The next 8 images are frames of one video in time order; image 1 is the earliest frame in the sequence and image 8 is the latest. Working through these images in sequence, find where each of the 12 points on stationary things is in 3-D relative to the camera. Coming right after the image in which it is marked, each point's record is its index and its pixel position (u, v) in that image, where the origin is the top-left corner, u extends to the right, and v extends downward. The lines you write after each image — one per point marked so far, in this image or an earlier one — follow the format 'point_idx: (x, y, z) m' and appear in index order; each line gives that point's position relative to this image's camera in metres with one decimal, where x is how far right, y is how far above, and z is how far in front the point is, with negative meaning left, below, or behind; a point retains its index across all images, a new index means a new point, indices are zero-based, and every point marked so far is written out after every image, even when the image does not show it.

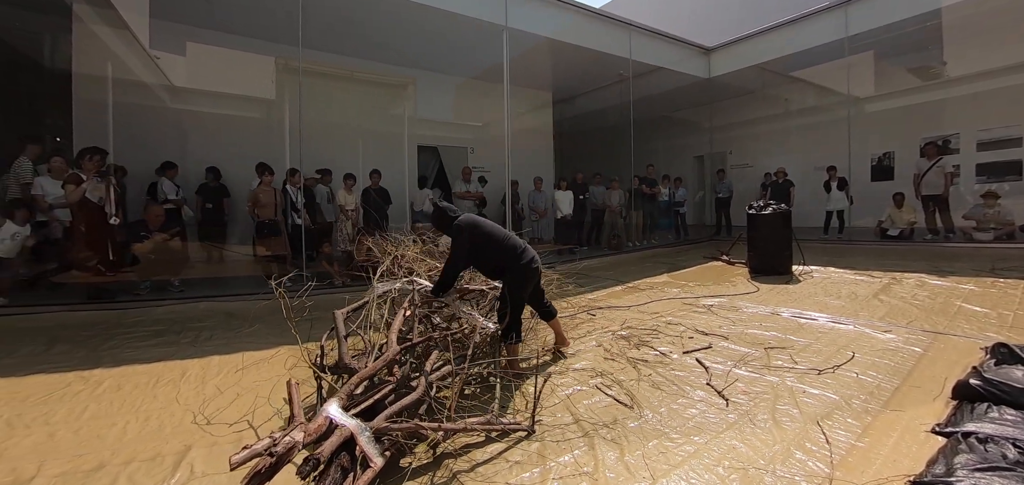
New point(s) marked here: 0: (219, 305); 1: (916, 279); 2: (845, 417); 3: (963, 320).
0: (-3.1, -0.7, +4.6) m
1: (+3.8, -0.4, +4.0) m
2: (+1.7, -0.9, +2.2) m
3: (+3.2, -0.6, +3.0) m
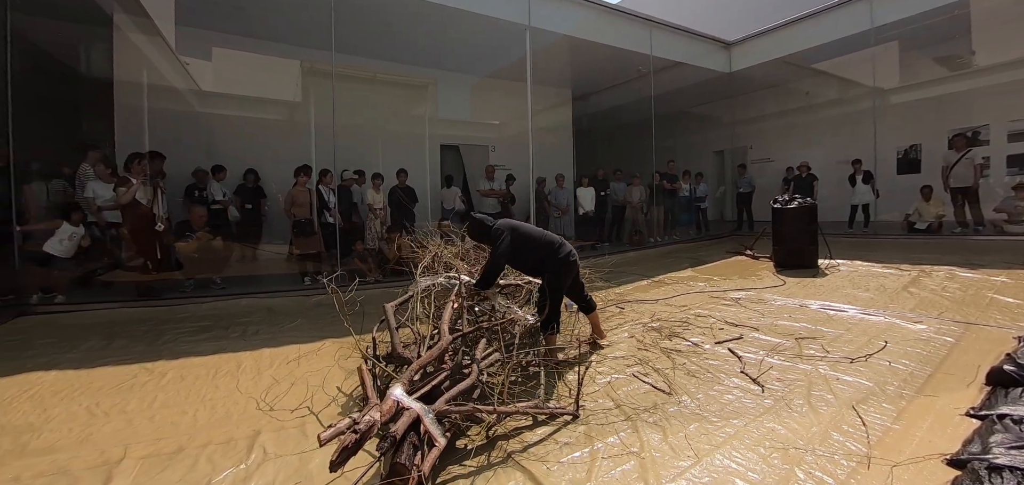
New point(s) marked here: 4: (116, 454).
0: (-2.8, -0.7, +4.9) m
1: (+4.1, -0.3, +4.0) m
2: (+1.9, -0.8, +2.3) m
3: (+3.5, -0.5, +3.0) m
4: (-2.2, -1.2, +2.4) m
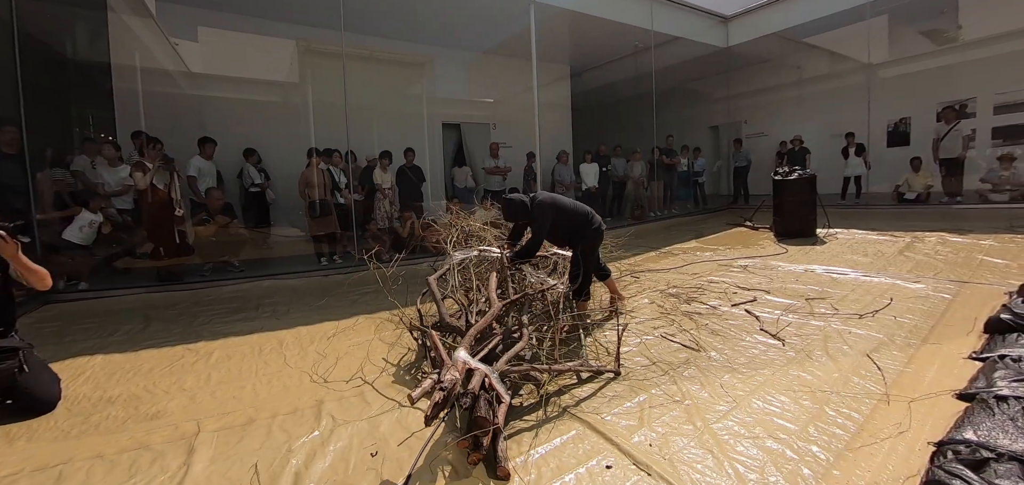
0: (-2.6, -0.5, +5.0) m
1: (+4.3, 0.0, +4.4) m
2: (+2.2, -0.6, +2.5) m
3: (+3.7, -0.2, +3.4) m
4: (-1.9, -1.1, +2.5) m
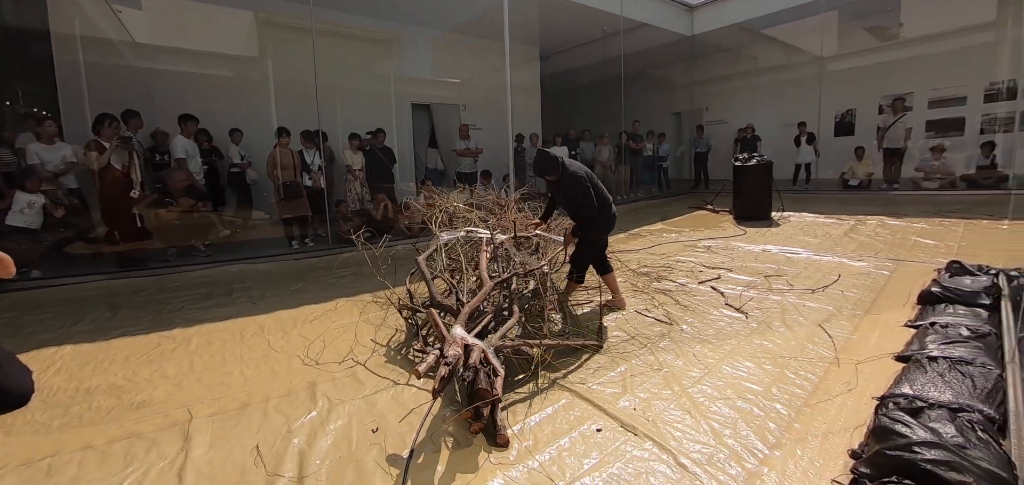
0: (-2.9, -0.3, +4.8) m
1: (+4.1, +0.2, +4.8) m
2: (+2.2, -0.5, +2.9) m
3: (+3.6, -0.1, +3.8) m
4: (-1.9, -1.0, +2.5) m
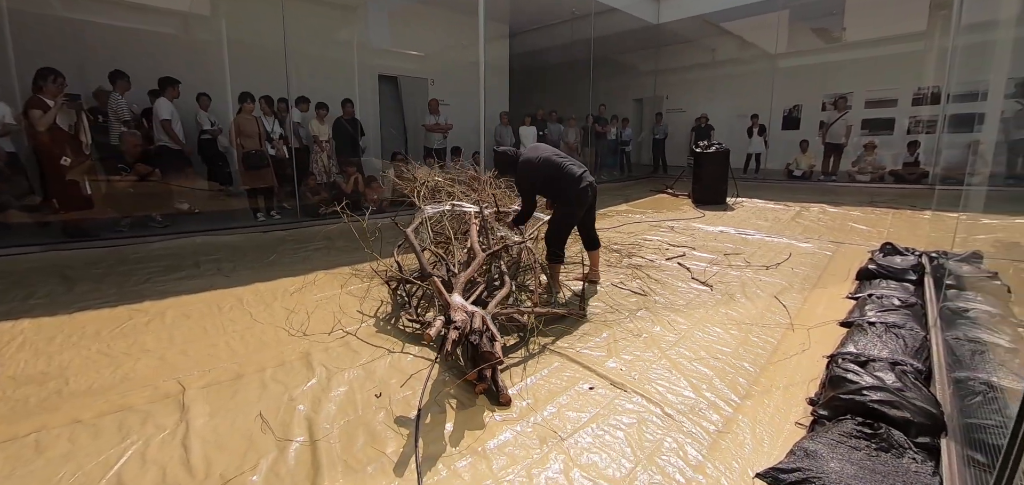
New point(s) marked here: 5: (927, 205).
0: (-3.1, 0.0, +4.6) m
1: (+3.8, +0.4, +5.4) m
2: (+2.1, -0.4, +3.2) m
3: (+3.4, +0.1, +4.3) m
4: (-1.9, -0.8, +2.4) m
5: (+5.3, +0.4, +5.3) m
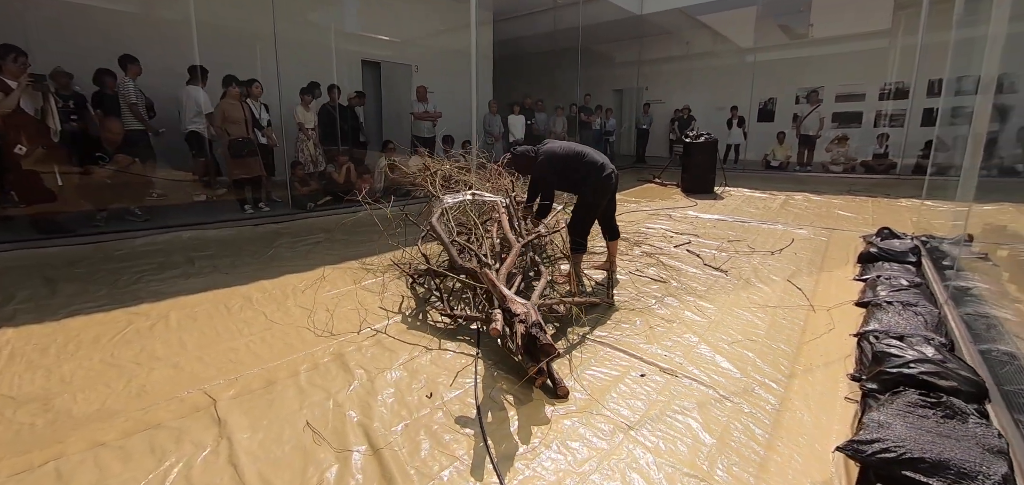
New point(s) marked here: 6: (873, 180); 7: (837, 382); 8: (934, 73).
0: (-3.0, +0.1, +4.3) m
1: (+3.8, +0.6, +5.7) m
2: (+2.3, -0.3, +3.4) m
3: (+3.5, +0.2, +4.6) m
4: (-1.6, -0.8, +2.3) m
5: (+5.2, +0.6, +5.7) m
6: (+7.1, +1.2, +8.5) m
7: (+1.7, -0.7, +2.3) m
8: (+8.4, +3.3, +8.4) m
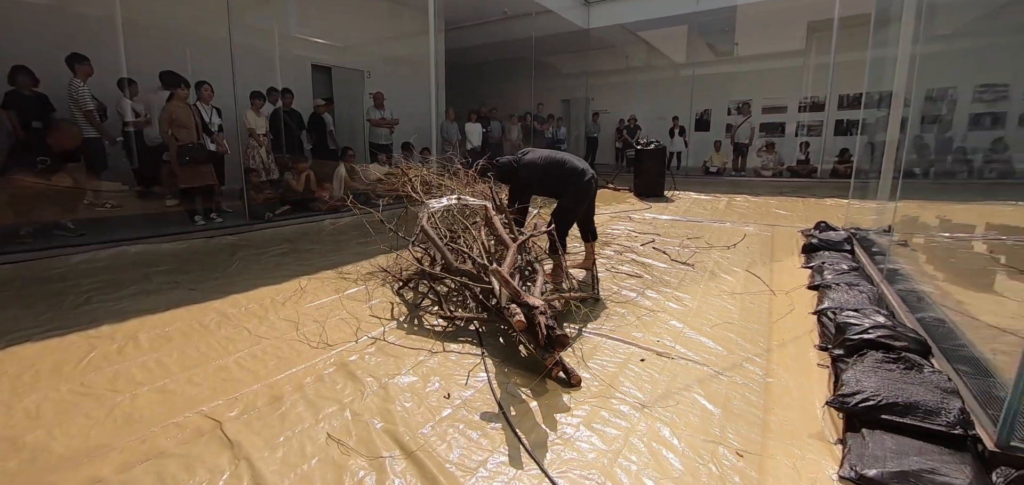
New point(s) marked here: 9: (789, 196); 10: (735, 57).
0: (-3.2, 0.0, +3.9) m
1: (+3.3, +0.7, +6.3) m
2: (+2.2, -0.2, +3.8) m
3: (+3.2, +0.3, +5.2) m
4: (-1.5, -0.8, +2.1) m
5: (+4.7, +0.7, +6.6) m
6: (+6.2, +1.3, +9.6) m
7: (+1.8, -0.7, +2.6) m
8: (+7.4, +3.4, +9.7) m
9: (+4.1, +0.7, +6.5) m
10: (+5.4, +4.6, +10.8) m
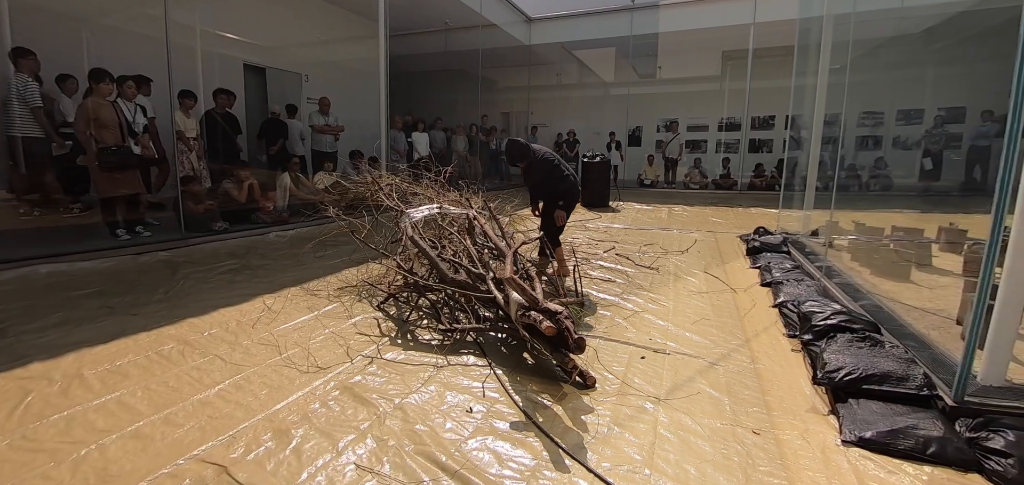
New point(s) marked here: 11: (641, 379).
0: (-3.4, -0.2, +3.3) m
1: (+2.6, +0.6, +6.9) m
2: (+2.0, -0.3, +4.2) m
3: (+2.7, +0.2, +5.8) m
4: (-1.3, -0.9, +1.8) m
5: (+3.9, +0.7, +7.4) m
6: (+4.8, +1.2, +10.7) m
7: (+1.8, -0.7, +2.9) m
8: (+5.9, +3.3, +11.0) m
9: (+3.4, +0.6, +7.3) m
10: (+3.7, +4.4, +11.8) m
11: (+0.8, -0.8, +2.6) m
